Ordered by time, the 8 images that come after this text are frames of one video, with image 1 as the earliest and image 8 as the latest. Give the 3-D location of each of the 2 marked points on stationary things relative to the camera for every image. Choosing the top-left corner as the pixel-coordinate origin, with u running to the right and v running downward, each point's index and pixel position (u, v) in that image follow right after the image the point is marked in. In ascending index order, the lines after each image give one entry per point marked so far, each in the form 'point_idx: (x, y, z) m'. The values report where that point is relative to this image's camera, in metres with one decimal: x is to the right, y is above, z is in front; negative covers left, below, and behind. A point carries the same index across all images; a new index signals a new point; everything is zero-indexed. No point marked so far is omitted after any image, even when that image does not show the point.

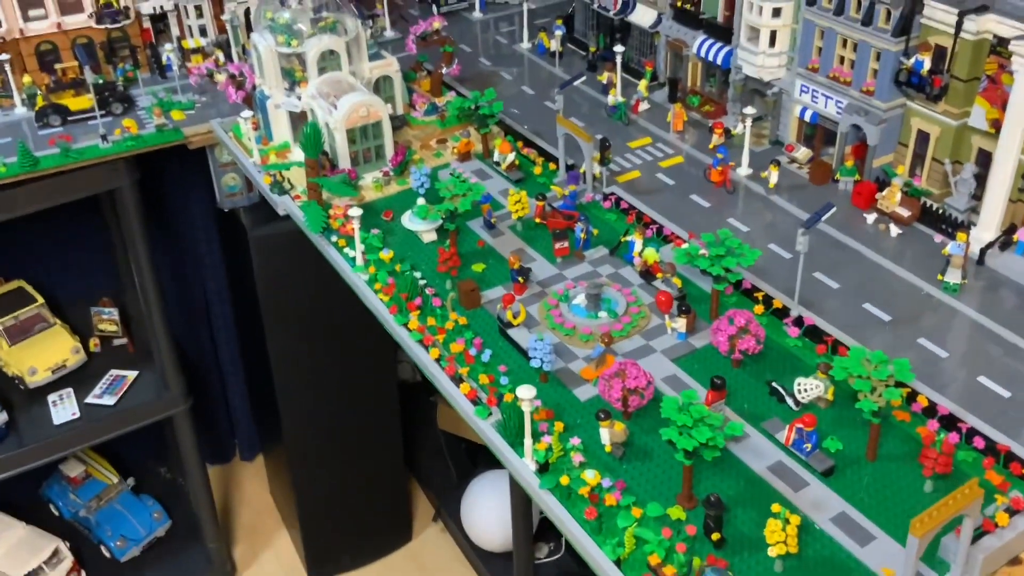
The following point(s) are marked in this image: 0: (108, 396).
0: (-3.9, -1.0, +9.2) m
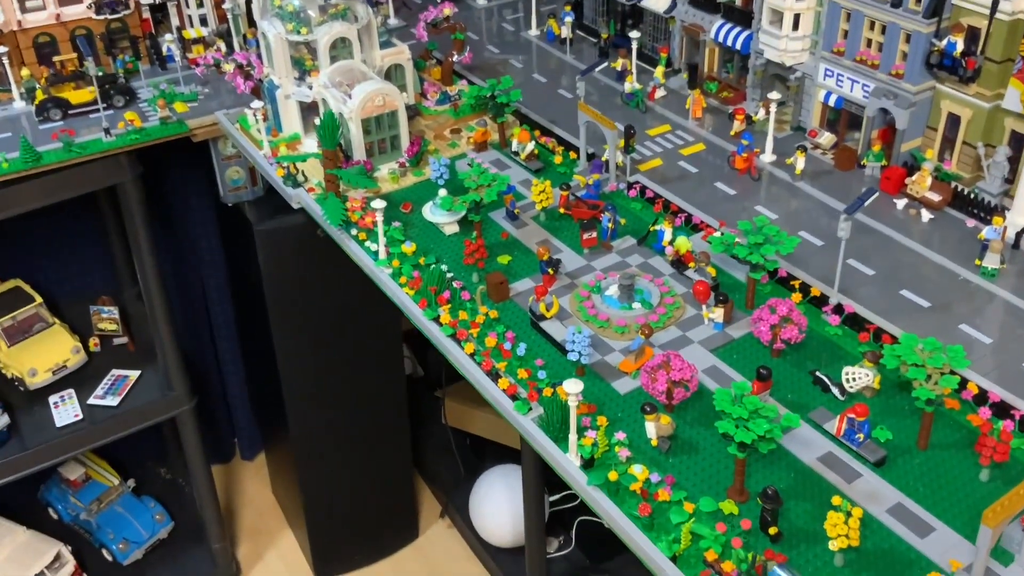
0: (-3.7, -1.0, +9.0) m
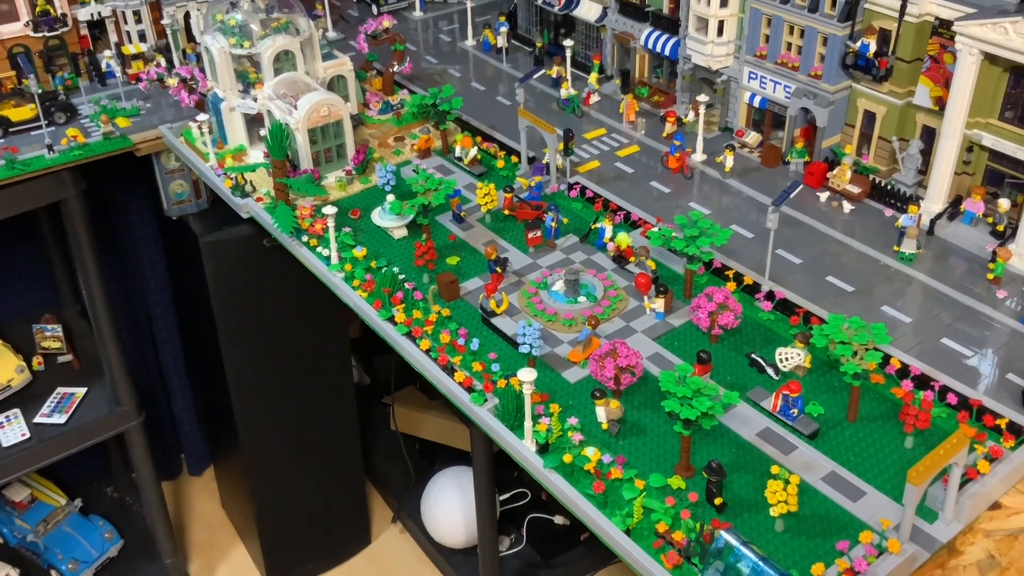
0: (-4.2, -1.2, +8.9) m
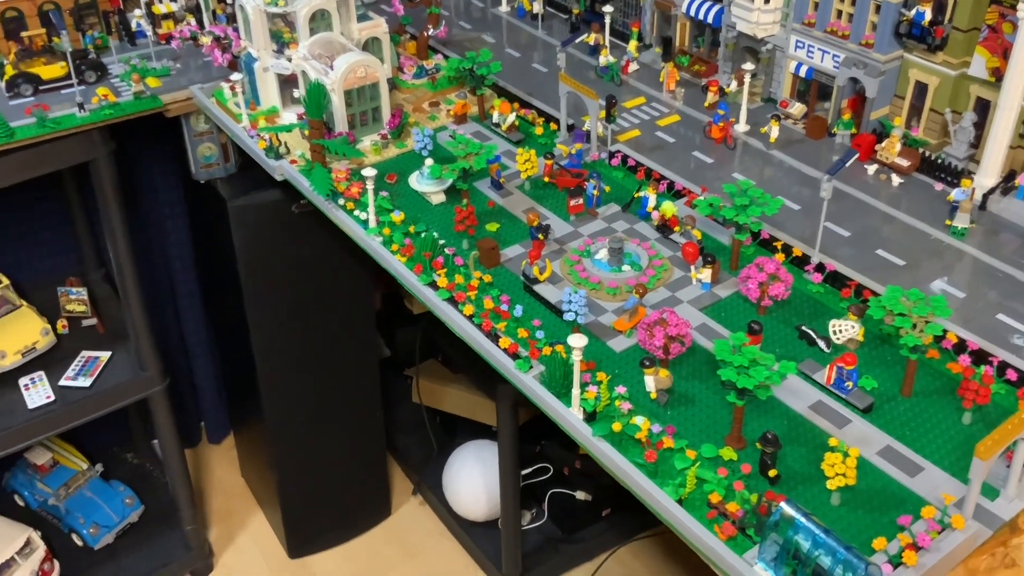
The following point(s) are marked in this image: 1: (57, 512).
0: (-4.0, -0.8, +8.9) m
1: (-4.9, -2.4, +10.4) m
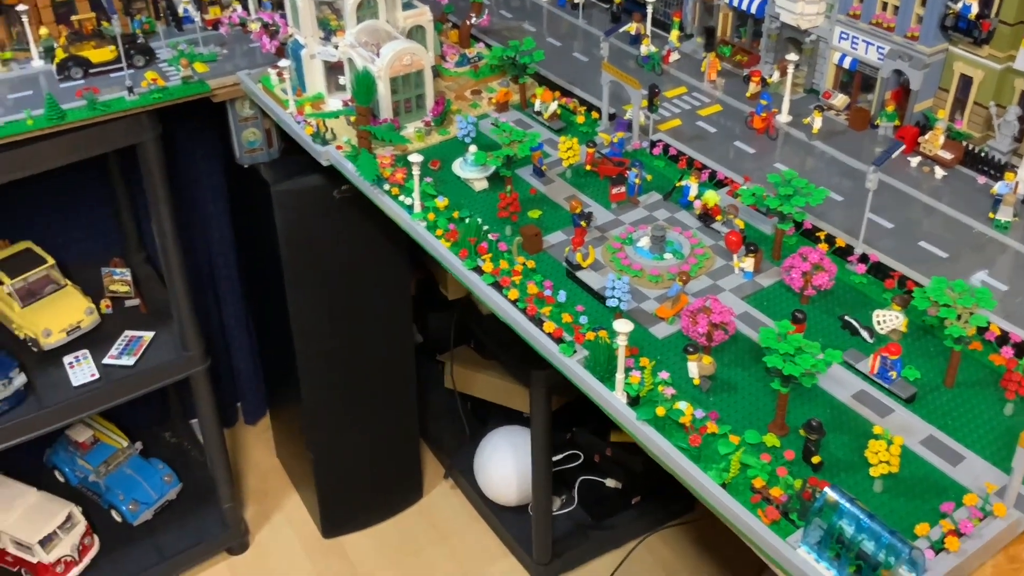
0: (-3.6, -0.6, +9.1) m
1: (-4.6, -2.2, +10.7) m
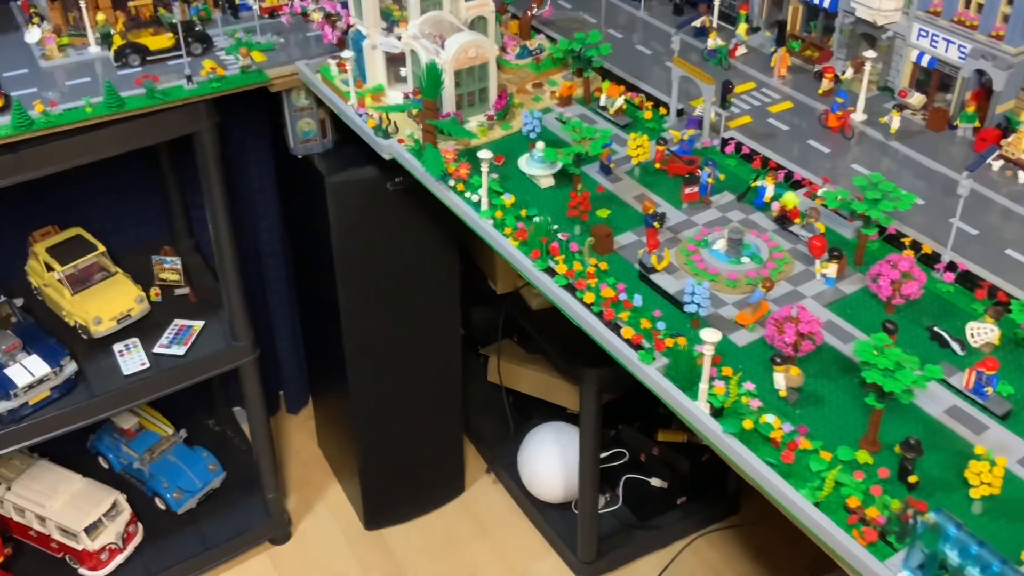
0: (-3.1, -0.5, +9.0) m
1: (-4.1, -2.1, +10.7) m
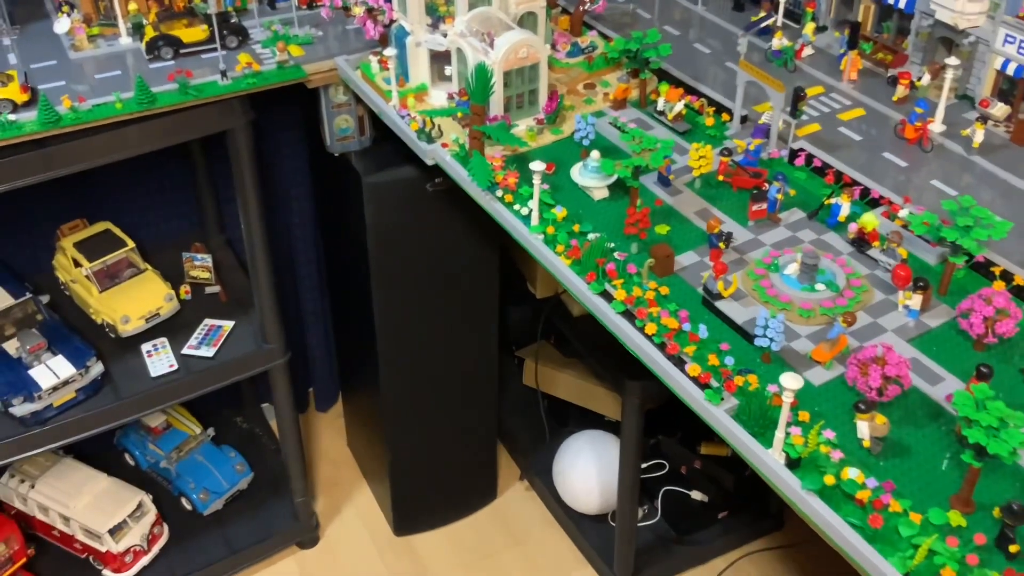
0: (-2.8, -0.5, +8.7) m
1: (-3.7, -2.0, +10.4) m
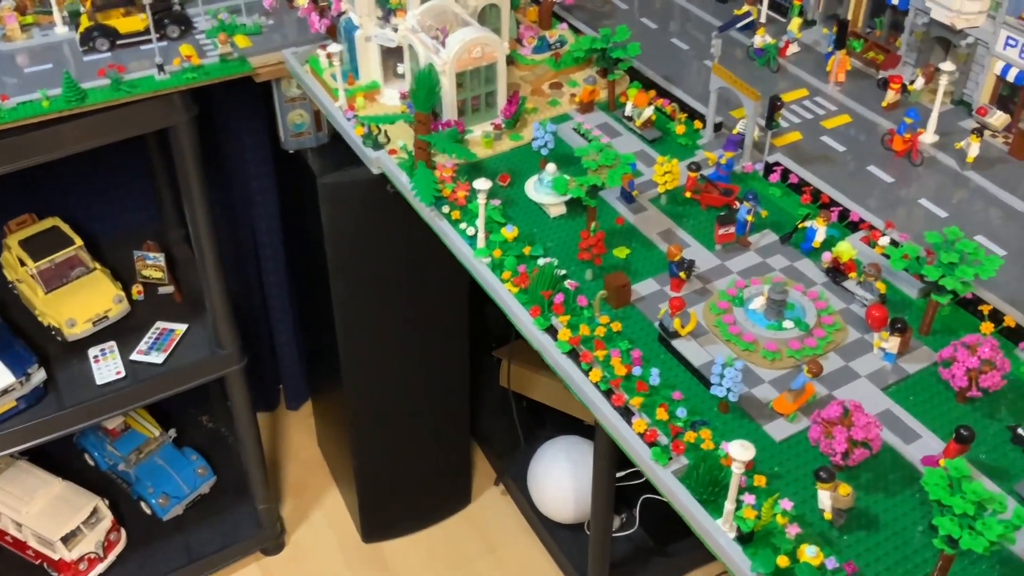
0: (-3.1, -0.6, +8.3) m
1: (-4.0, -2.0, +10.0) m
